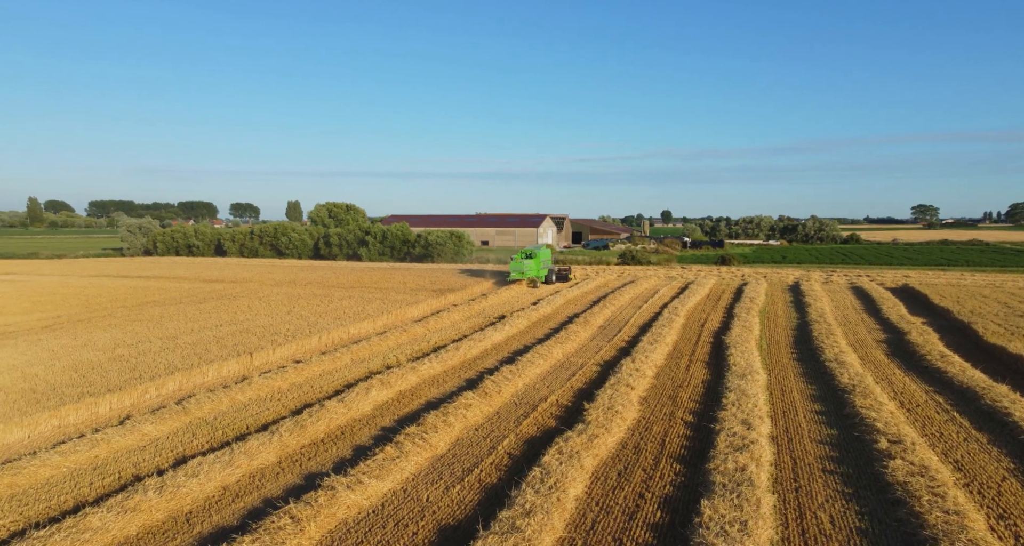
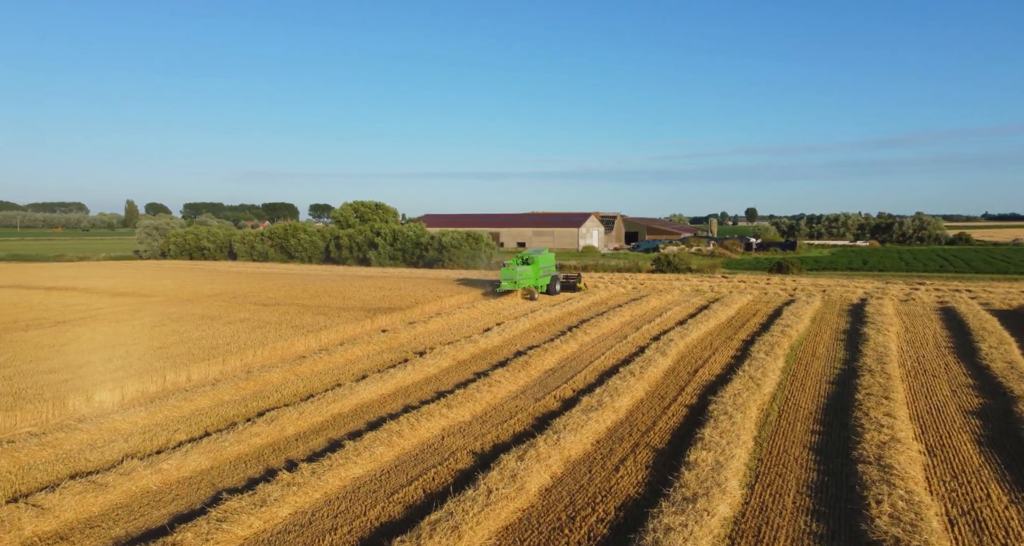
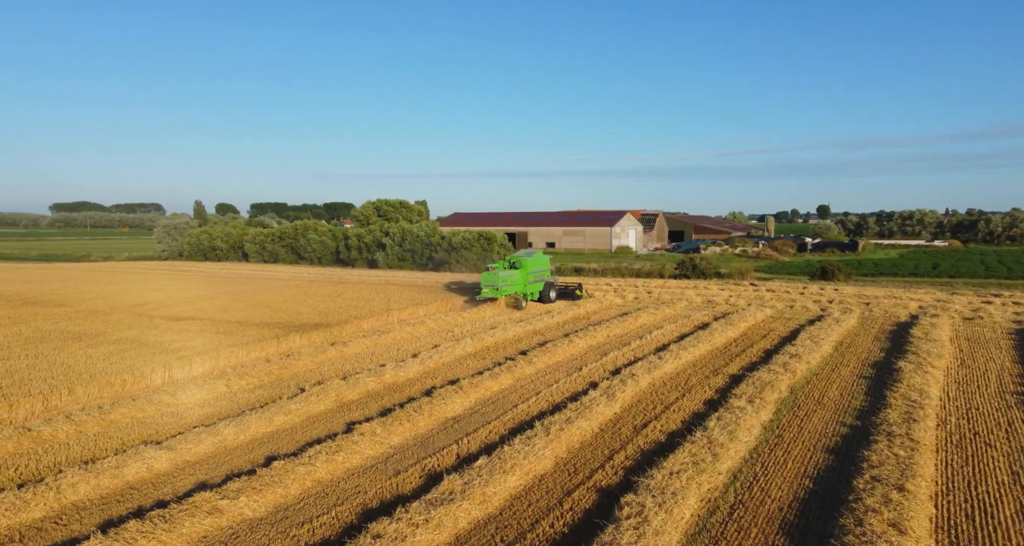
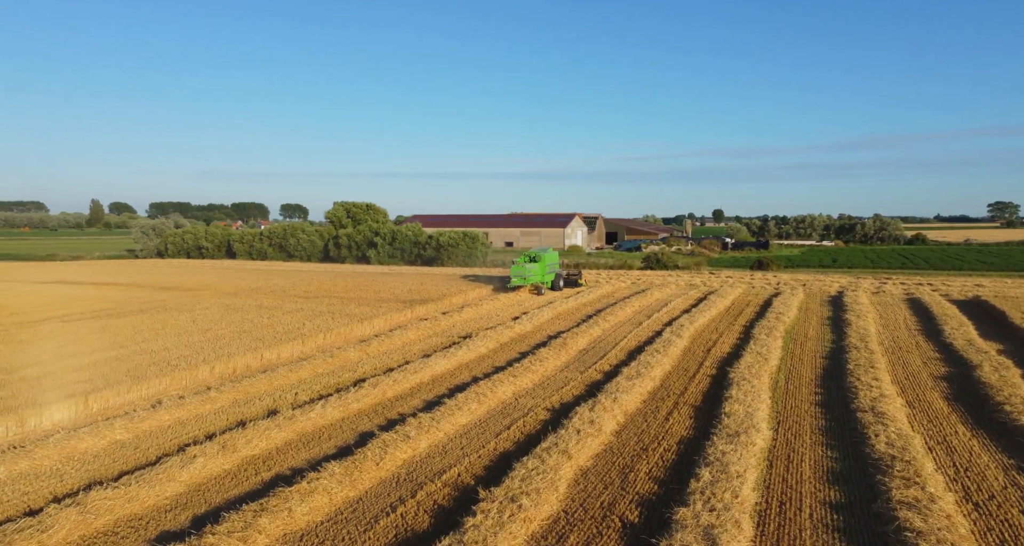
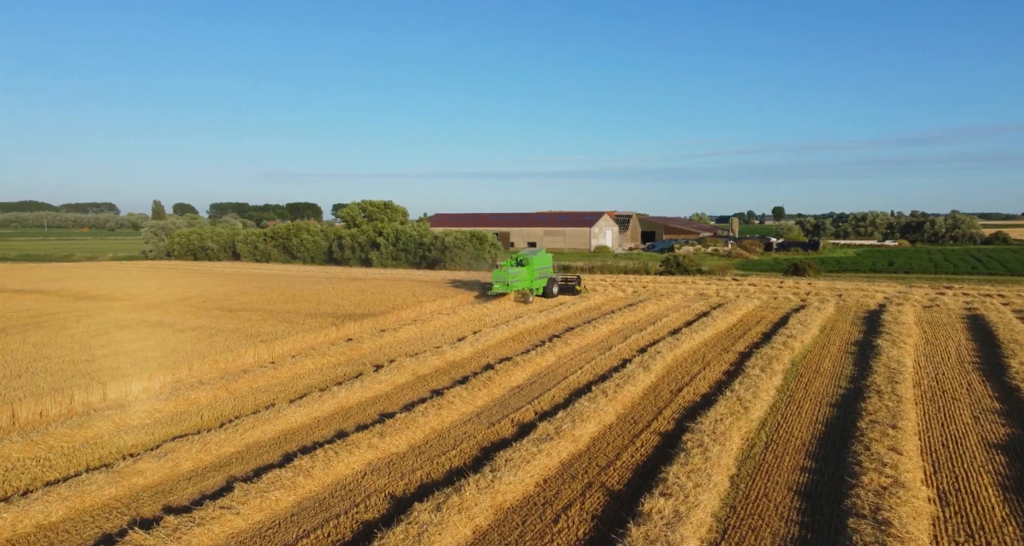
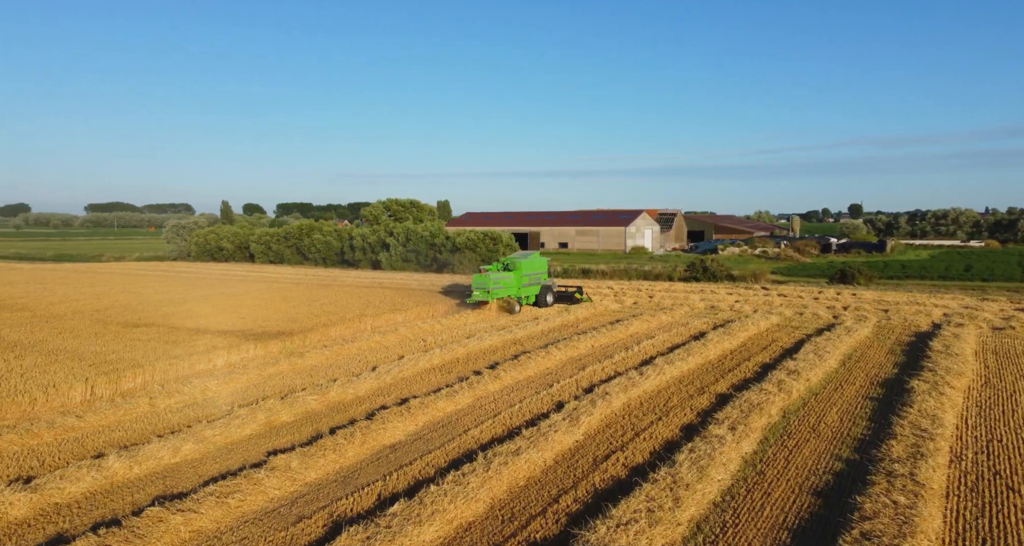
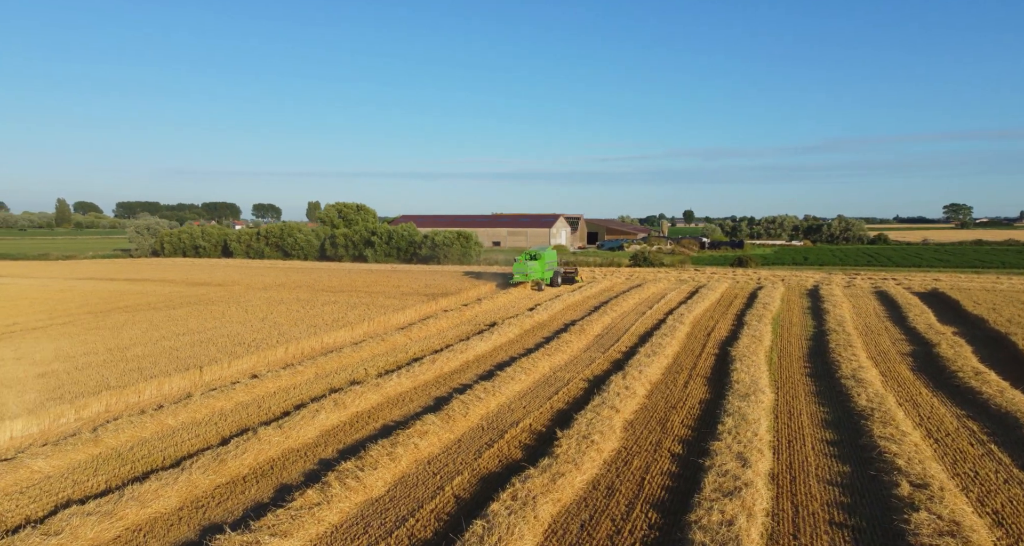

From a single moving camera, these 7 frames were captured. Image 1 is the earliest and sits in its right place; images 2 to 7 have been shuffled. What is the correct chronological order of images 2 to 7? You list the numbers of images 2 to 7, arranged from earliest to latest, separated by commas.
7, 4, 2, 5, 3, 6
